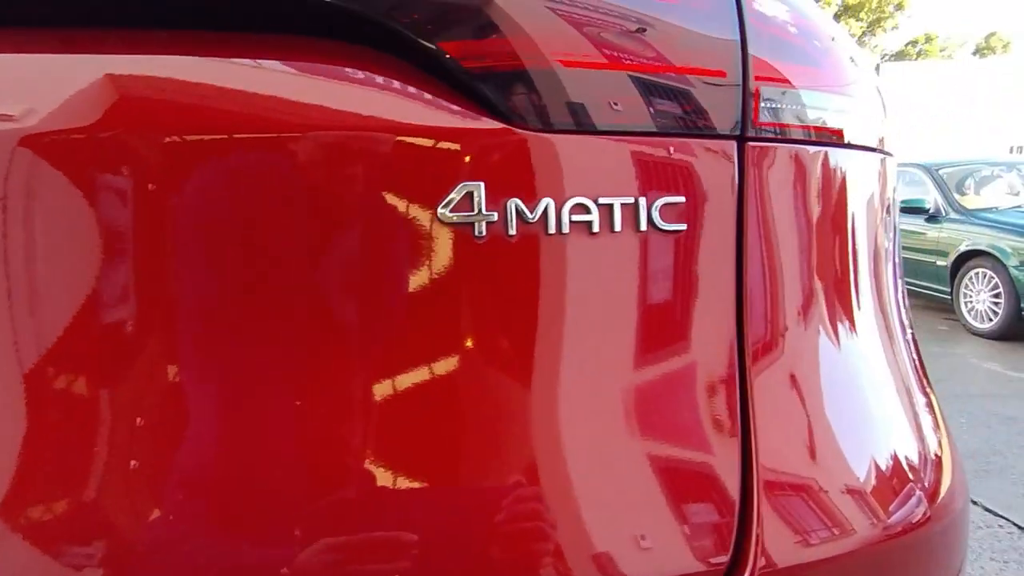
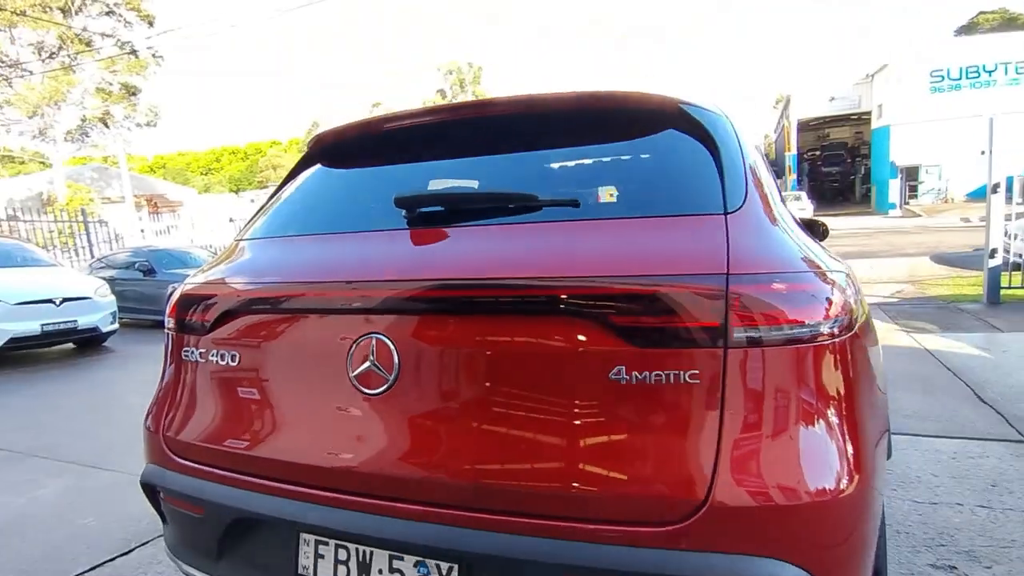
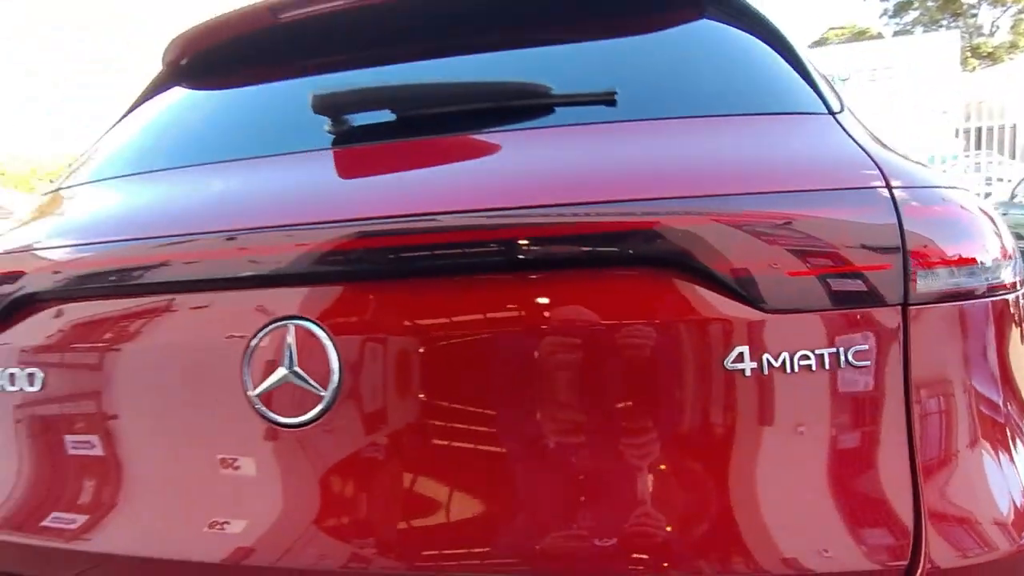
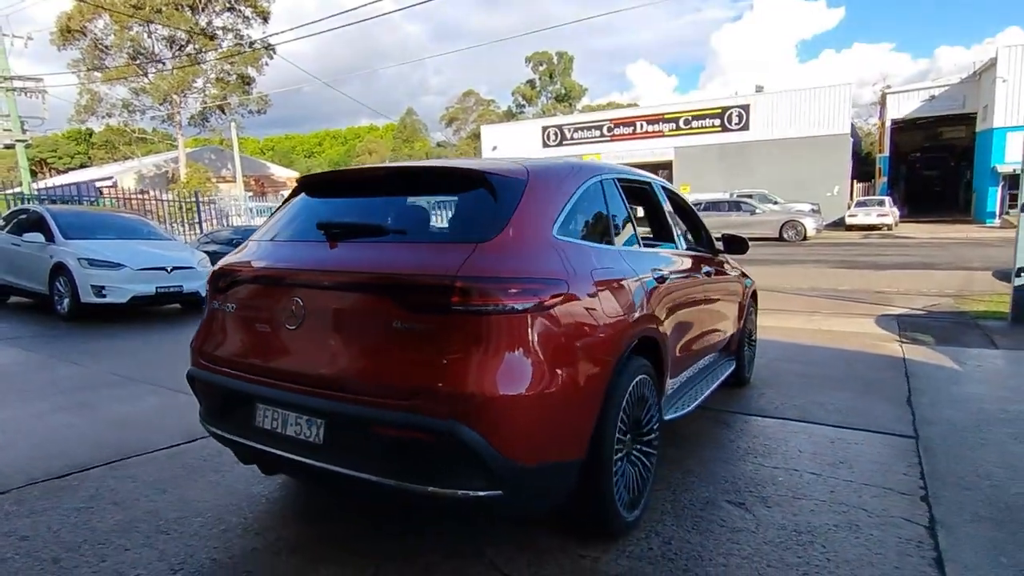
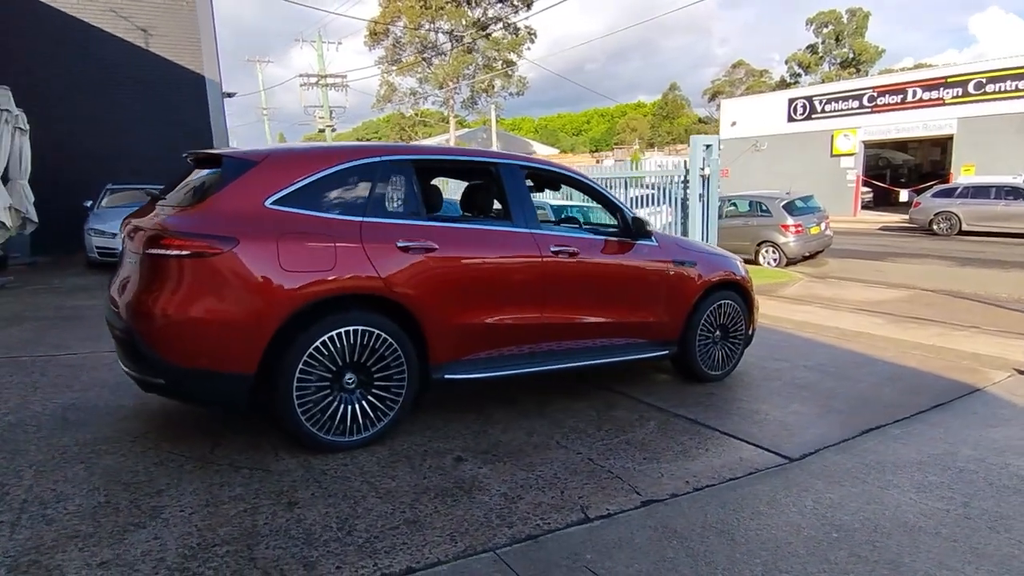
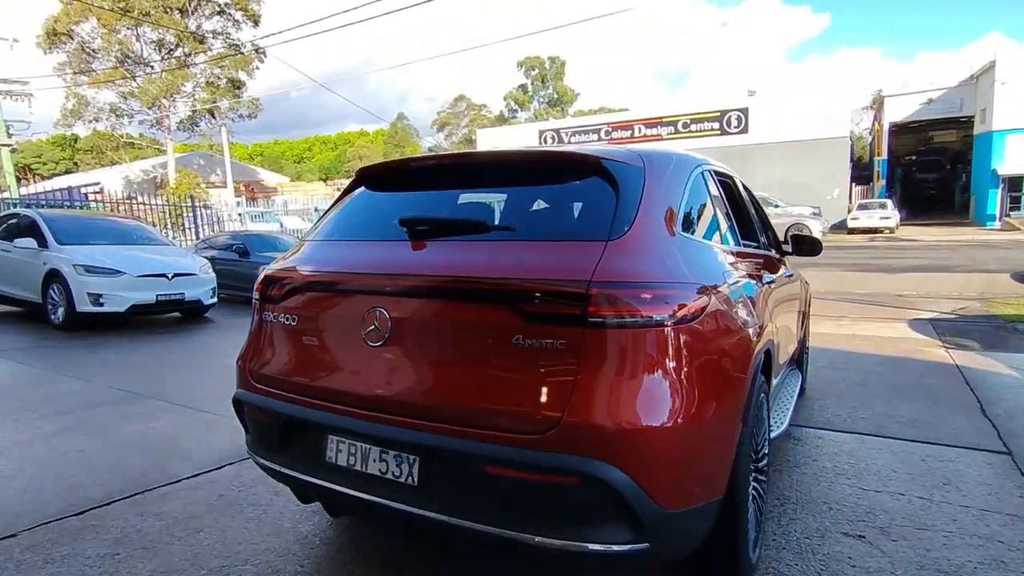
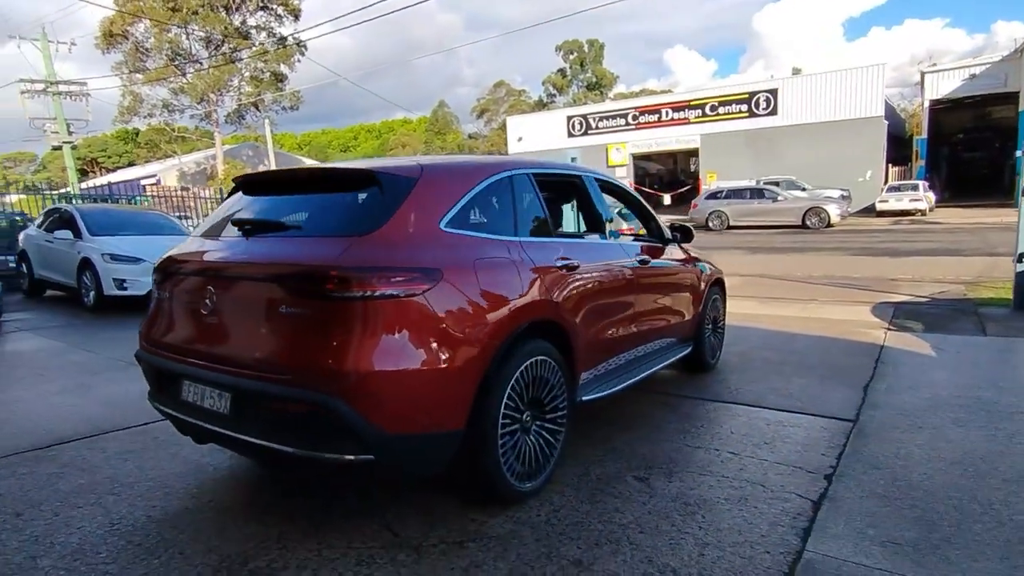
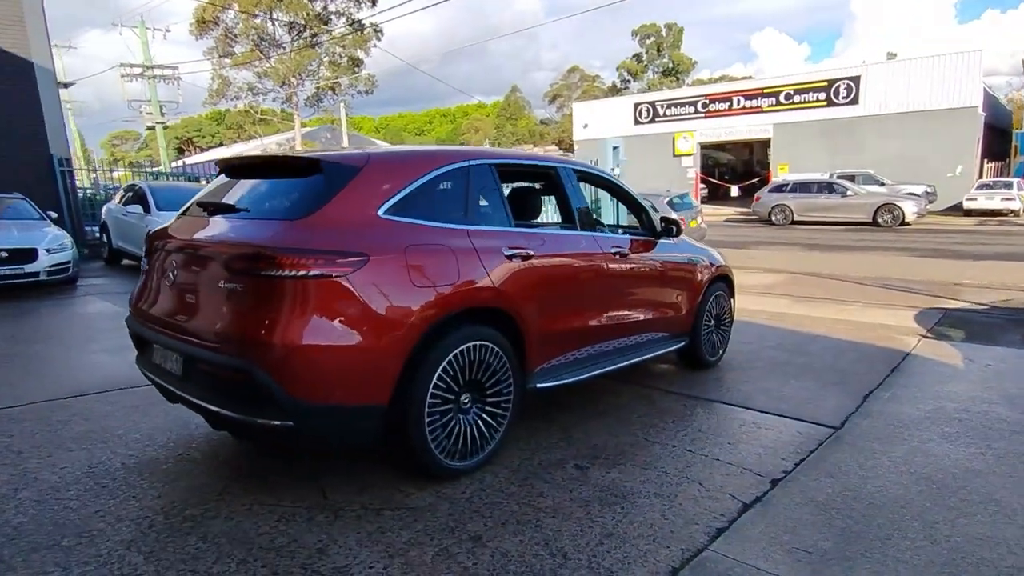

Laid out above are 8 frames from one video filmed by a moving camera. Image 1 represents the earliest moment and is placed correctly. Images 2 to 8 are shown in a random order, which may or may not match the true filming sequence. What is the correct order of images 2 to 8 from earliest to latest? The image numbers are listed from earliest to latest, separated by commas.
3, 2, 6, 4, 7, 8, 5
